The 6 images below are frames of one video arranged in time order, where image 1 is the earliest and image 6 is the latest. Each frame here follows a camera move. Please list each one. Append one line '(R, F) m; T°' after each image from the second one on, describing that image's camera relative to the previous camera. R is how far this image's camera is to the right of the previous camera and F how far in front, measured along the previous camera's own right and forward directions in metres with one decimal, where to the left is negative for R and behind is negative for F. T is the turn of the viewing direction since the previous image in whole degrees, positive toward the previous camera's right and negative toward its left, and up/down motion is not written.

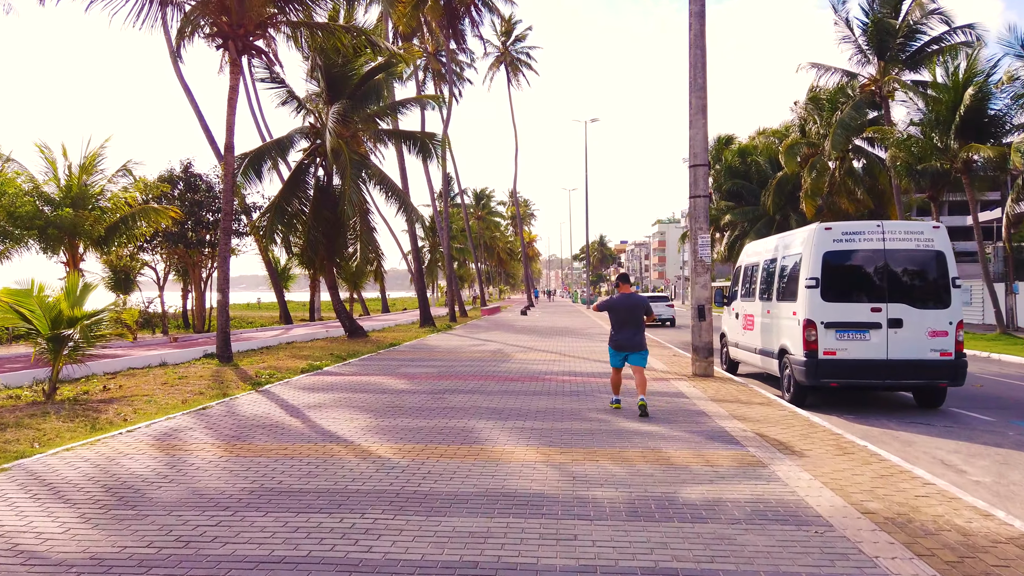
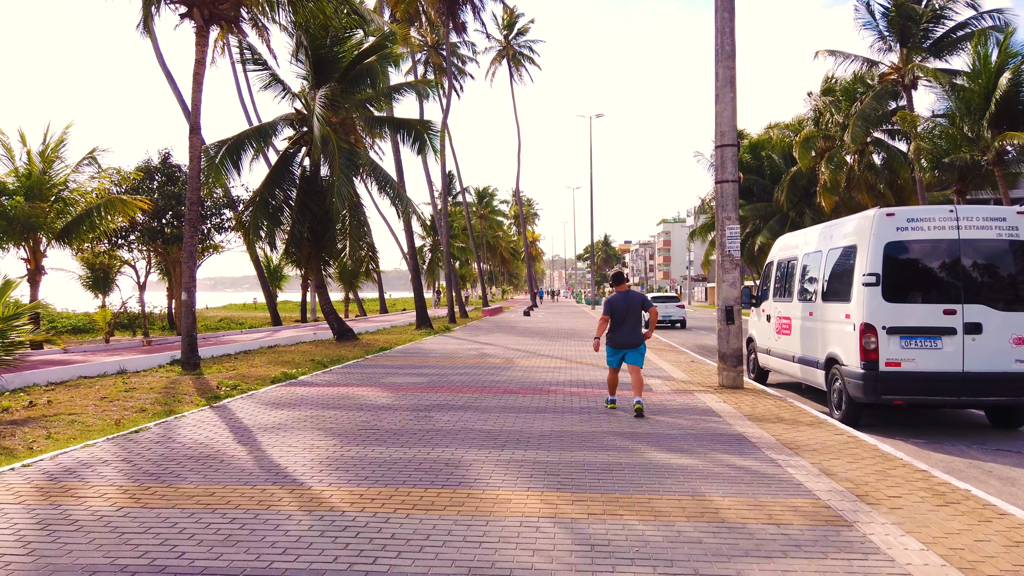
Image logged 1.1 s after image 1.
(+0.1, +1.7) m; 0°
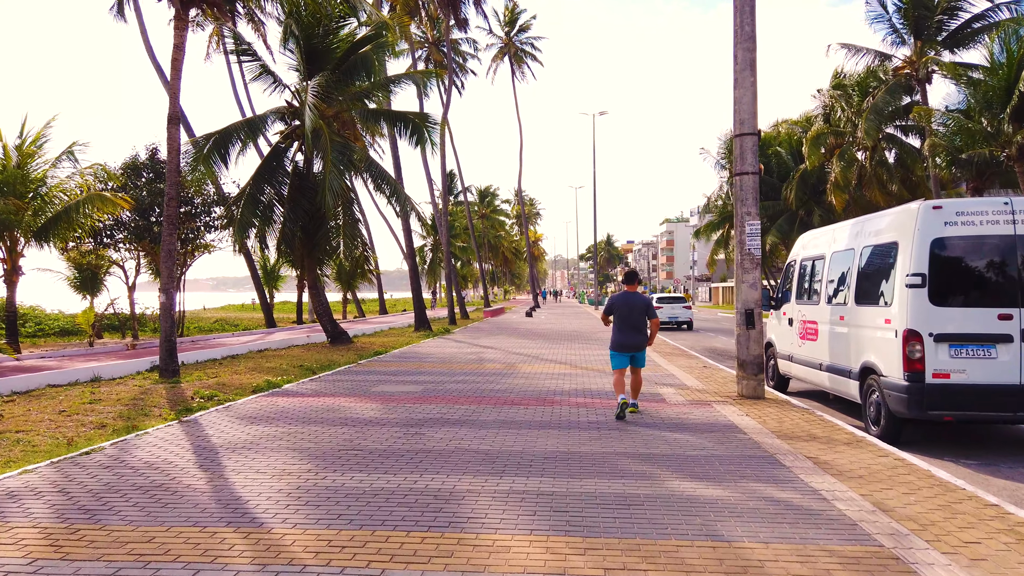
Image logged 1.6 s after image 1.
(0.0, +0.9) m; 0°
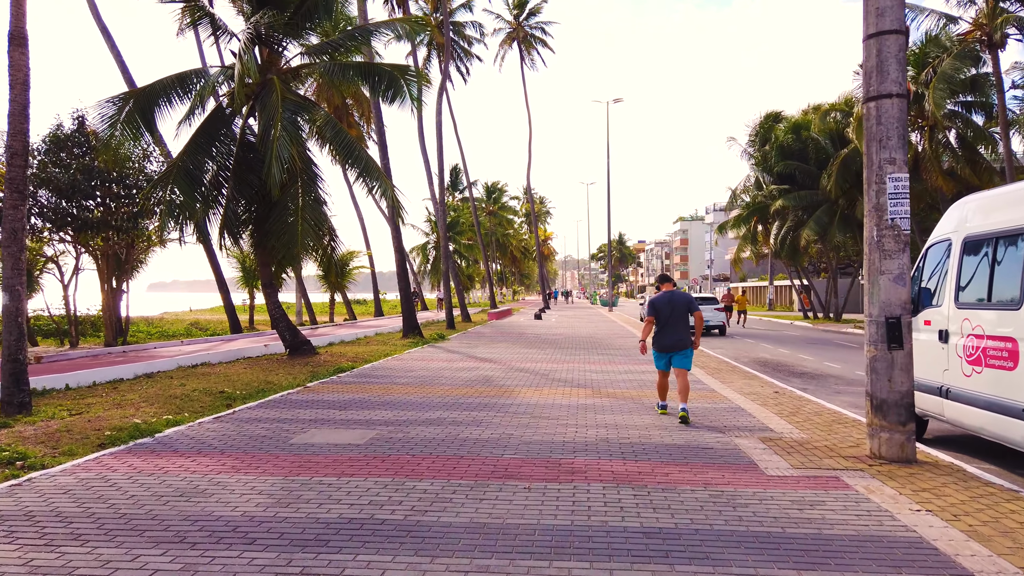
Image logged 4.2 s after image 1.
(+0.1, +4.0) m; -1°
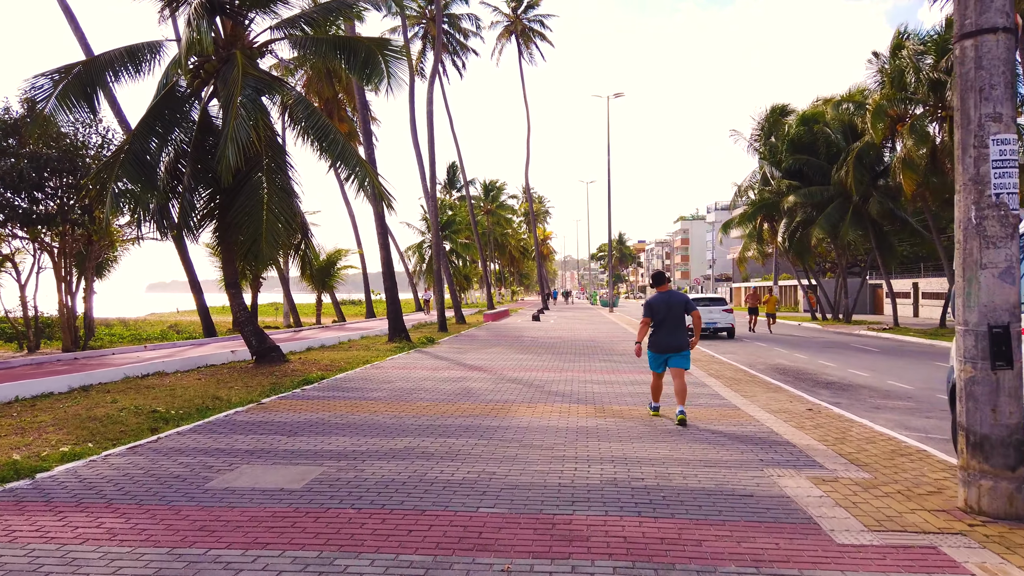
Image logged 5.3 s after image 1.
(+0.1, +1.6) m; 0°
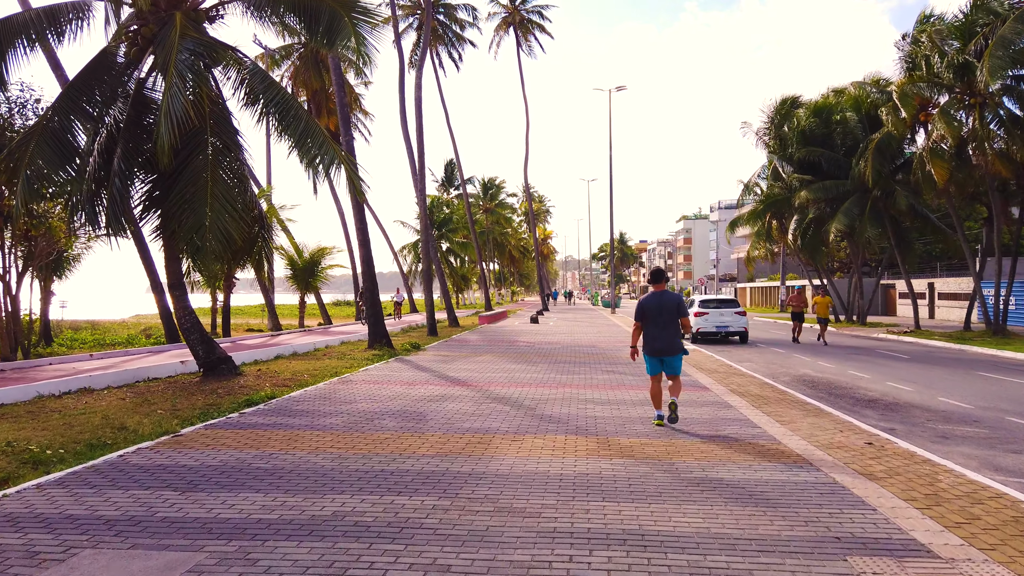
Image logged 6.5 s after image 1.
(+0.2, +2.0) m; 0°
